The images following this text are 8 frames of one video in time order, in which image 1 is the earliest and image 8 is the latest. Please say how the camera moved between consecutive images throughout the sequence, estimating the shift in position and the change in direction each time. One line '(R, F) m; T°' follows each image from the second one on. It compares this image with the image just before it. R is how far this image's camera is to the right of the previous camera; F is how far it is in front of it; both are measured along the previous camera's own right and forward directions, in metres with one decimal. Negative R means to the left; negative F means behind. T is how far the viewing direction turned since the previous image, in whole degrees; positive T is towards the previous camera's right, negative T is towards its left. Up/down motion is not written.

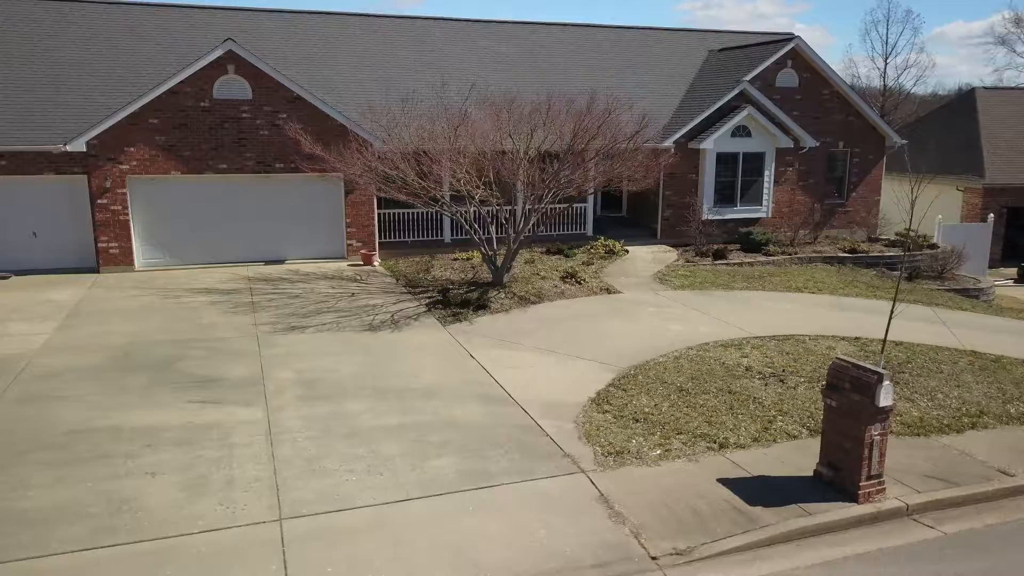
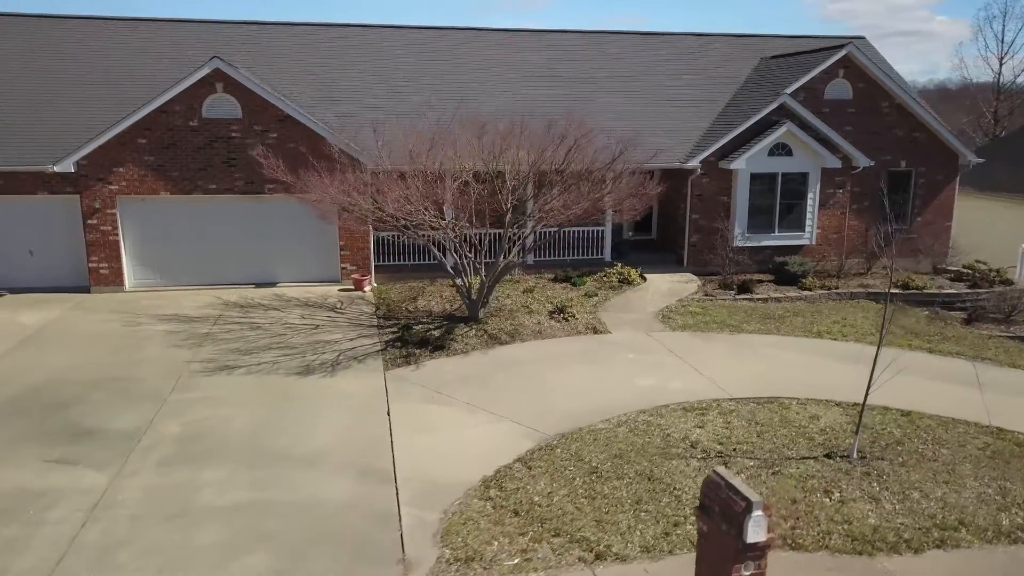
(+2.3, +1.3) m; -8°
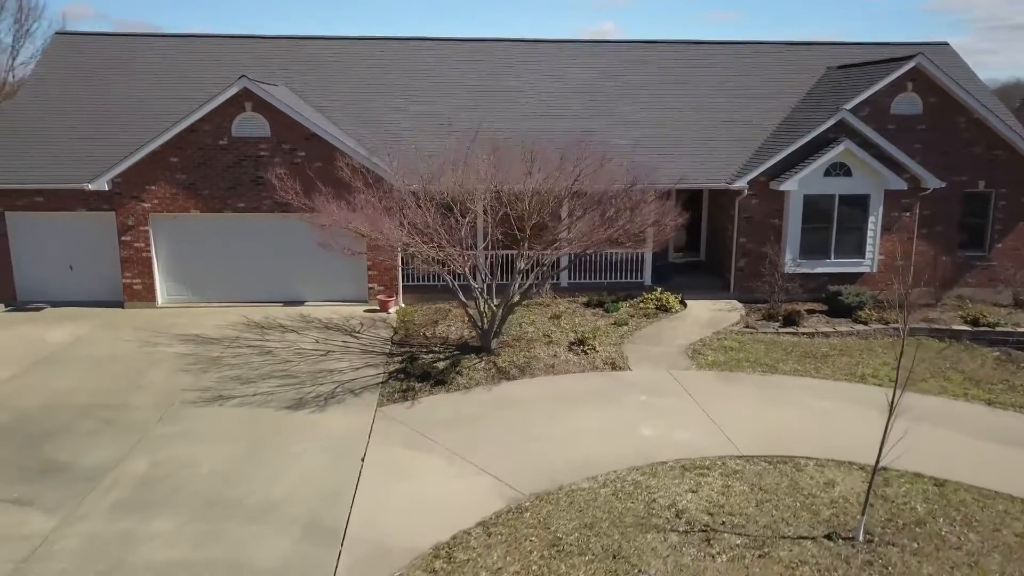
(+1.3, +0.7) m; -6°
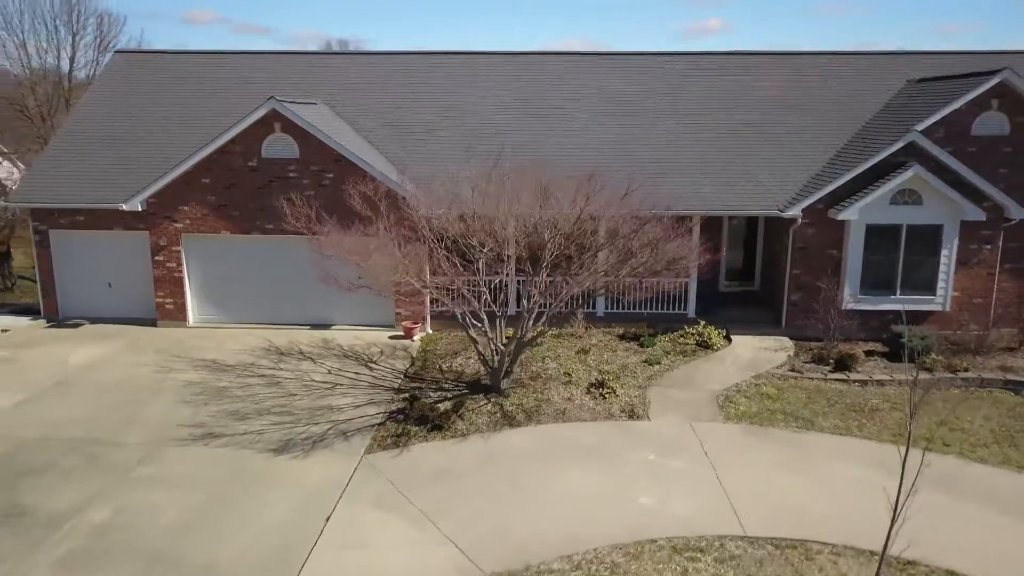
(+1.3, +0.9) m; -7°
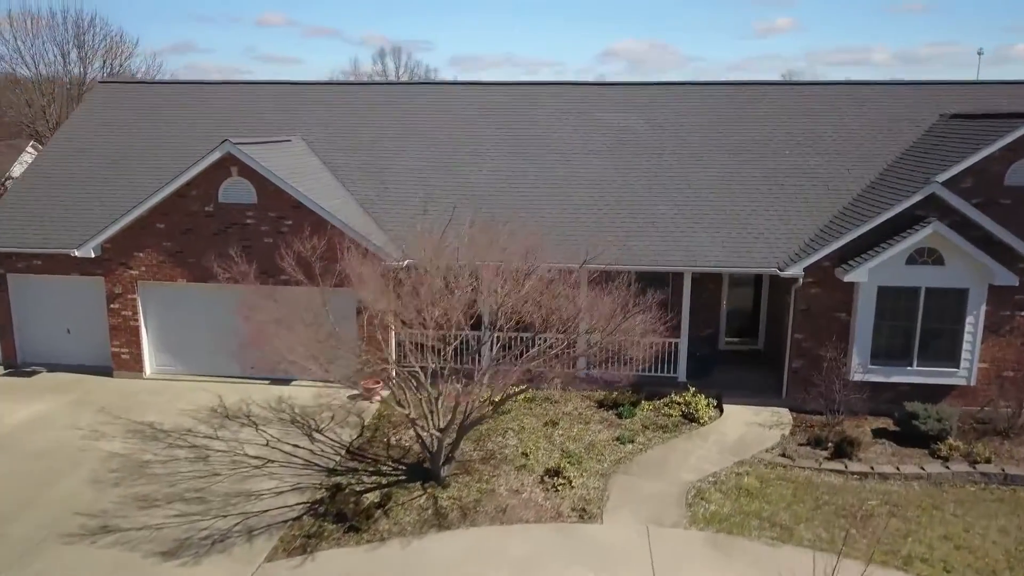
(+1.6, +1.4) m; -4°
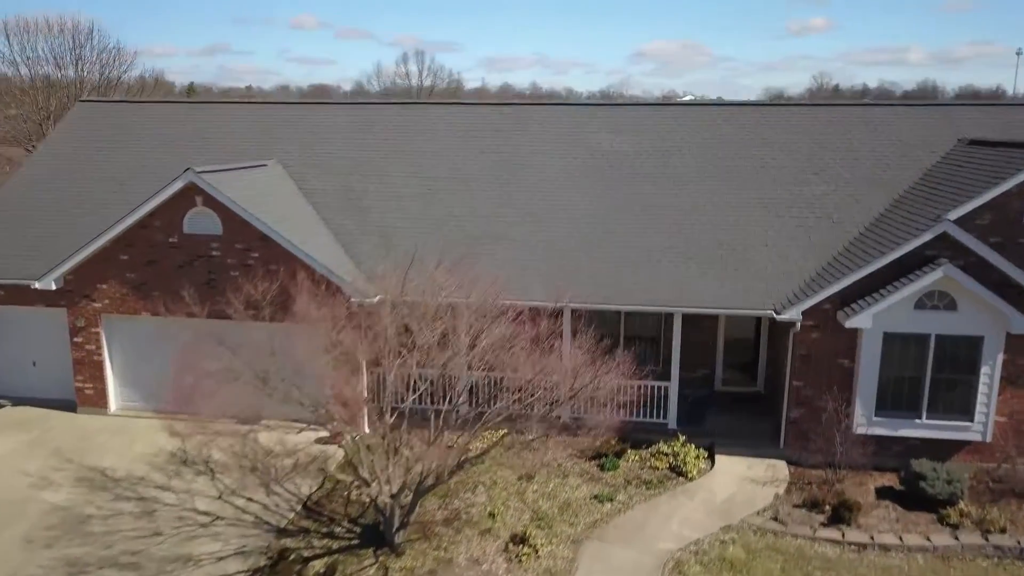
(+0.8, +0.9) m; -2°
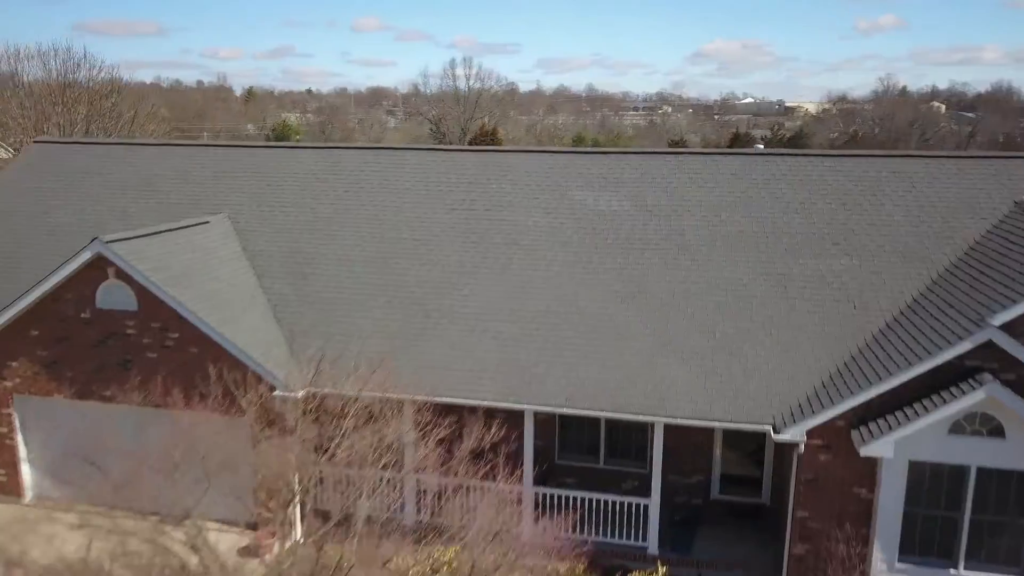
(+1.5, +2.2) m; -4°
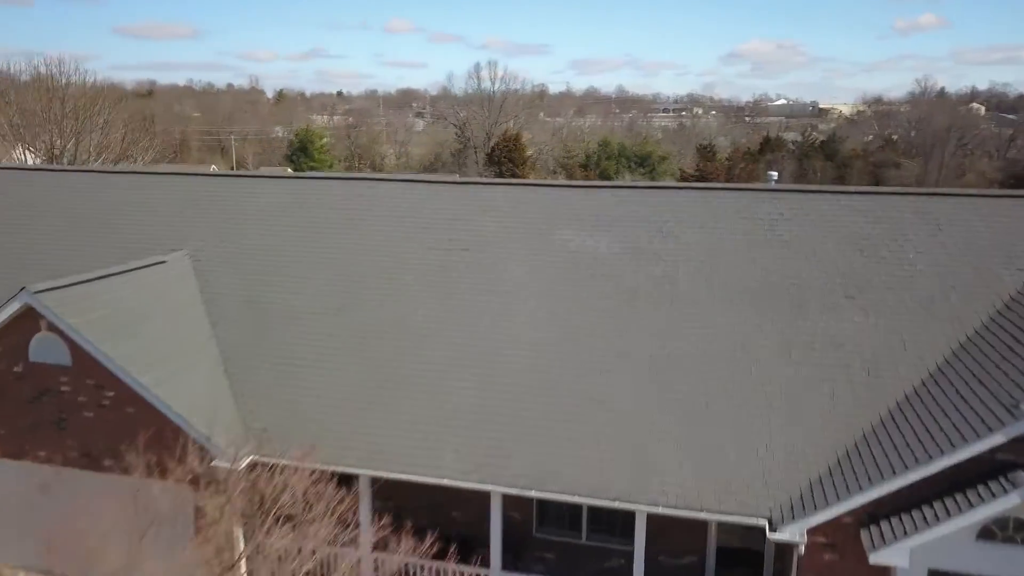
(+0.8, +1.3) m; -2°
